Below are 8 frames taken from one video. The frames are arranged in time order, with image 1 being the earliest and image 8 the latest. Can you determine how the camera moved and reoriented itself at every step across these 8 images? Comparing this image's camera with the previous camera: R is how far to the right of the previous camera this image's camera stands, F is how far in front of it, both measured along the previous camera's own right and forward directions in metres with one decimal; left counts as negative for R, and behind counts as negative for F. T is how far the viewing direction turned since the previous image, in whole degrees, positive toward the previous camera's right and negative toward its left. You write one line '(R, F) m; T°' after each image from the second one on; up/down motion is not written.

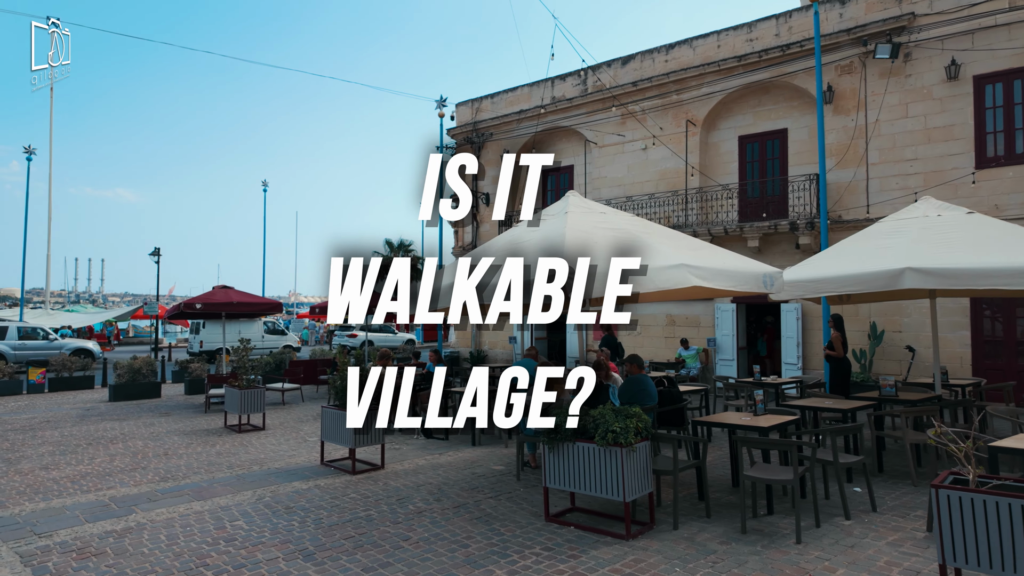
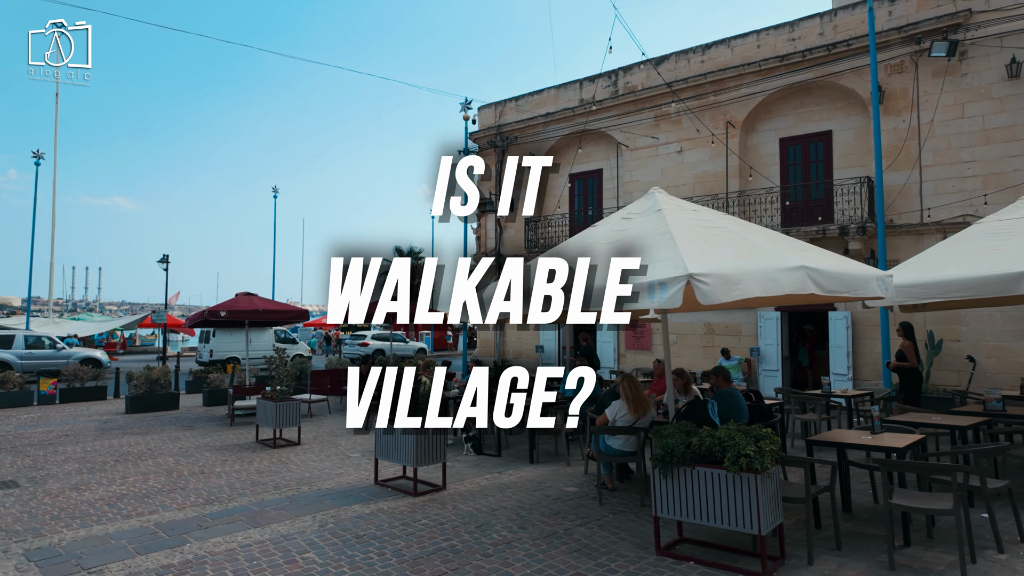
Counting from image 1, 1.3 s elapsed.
(-0.8, +0.6) m; 0°
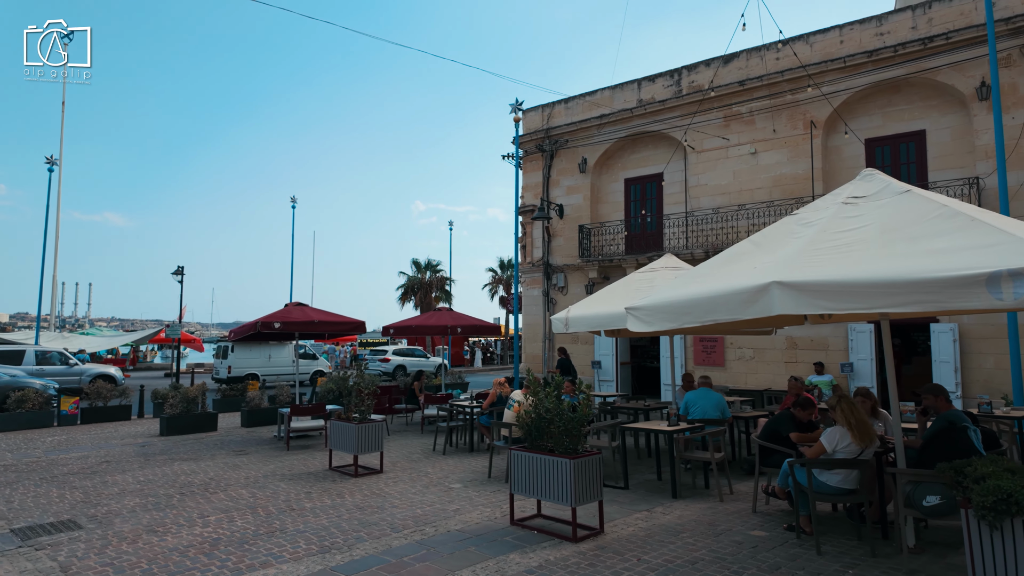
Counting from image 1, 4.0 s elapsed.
(-1.7, +1.1) m; +1°
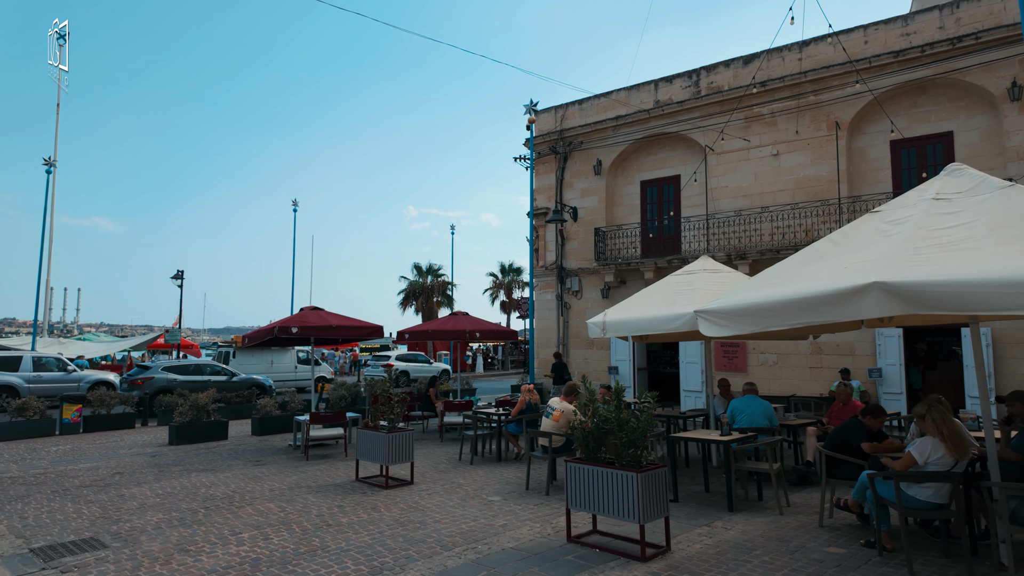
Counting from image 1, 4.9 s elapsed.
(-0.6, +0.3) m; +1°
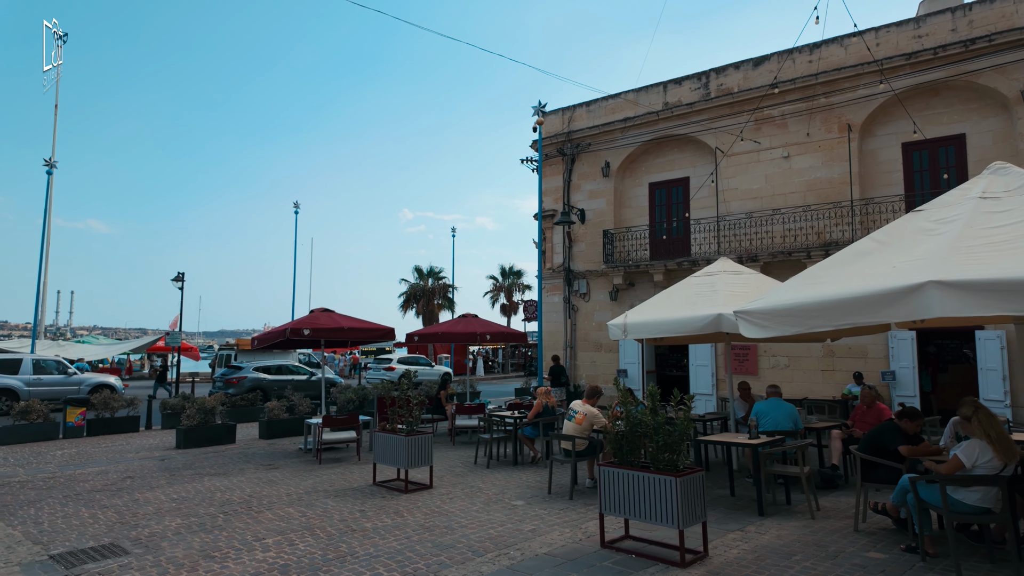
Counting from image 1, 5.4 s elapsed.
(-0.3, +0.1) m; 0°
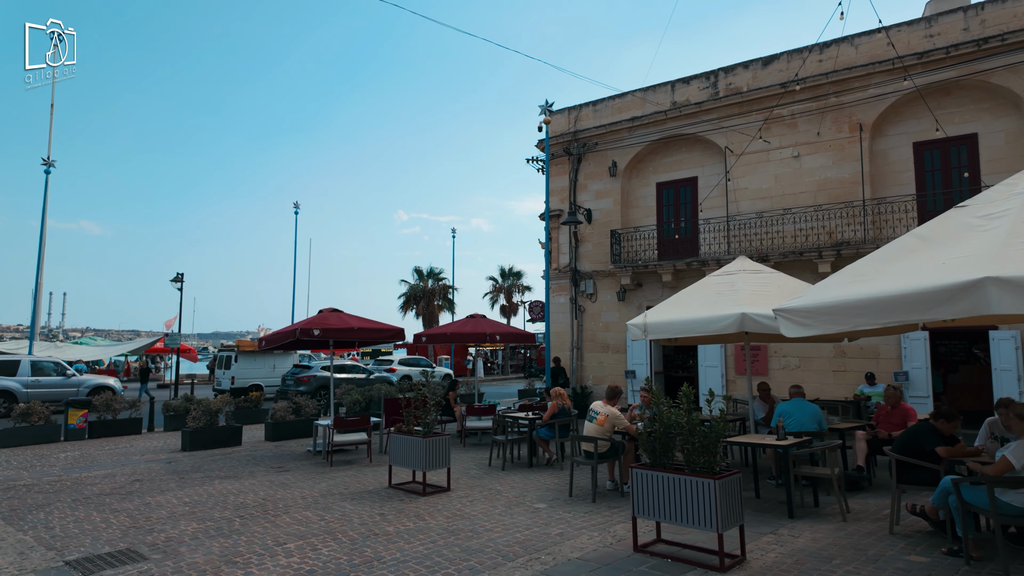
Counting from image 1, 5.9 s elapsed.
(-0.3, +0.1) m; 0°
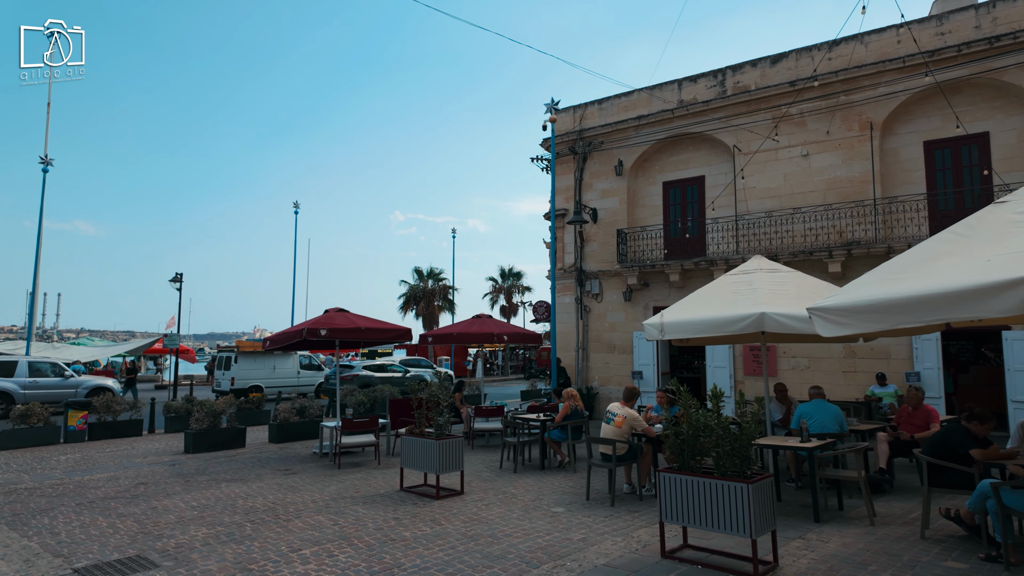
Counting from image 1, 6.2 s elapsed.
(-0.2, +0.2) m; 0°
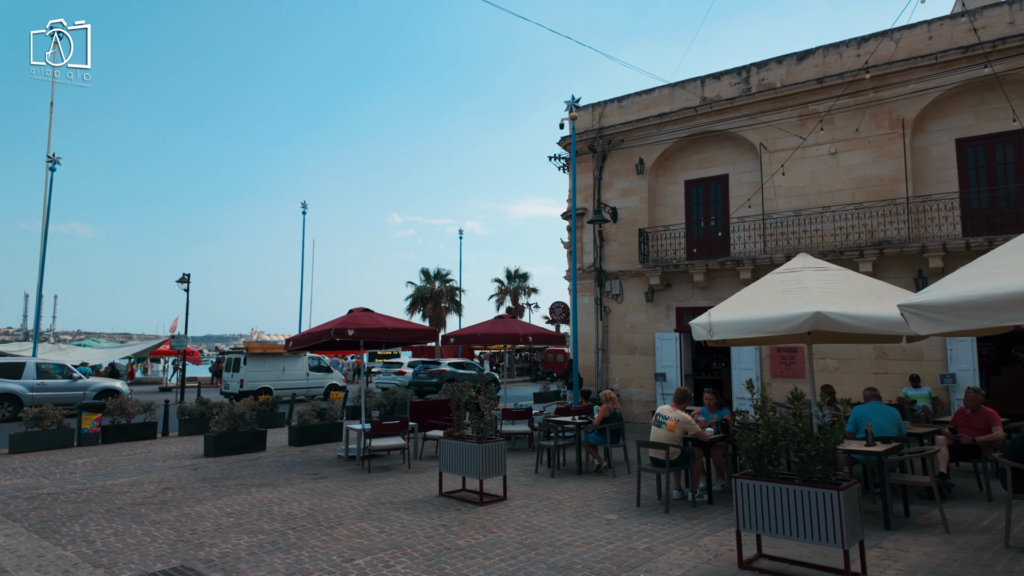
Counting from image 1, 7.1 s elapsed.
(-0.6, +0.3) m; 0°
